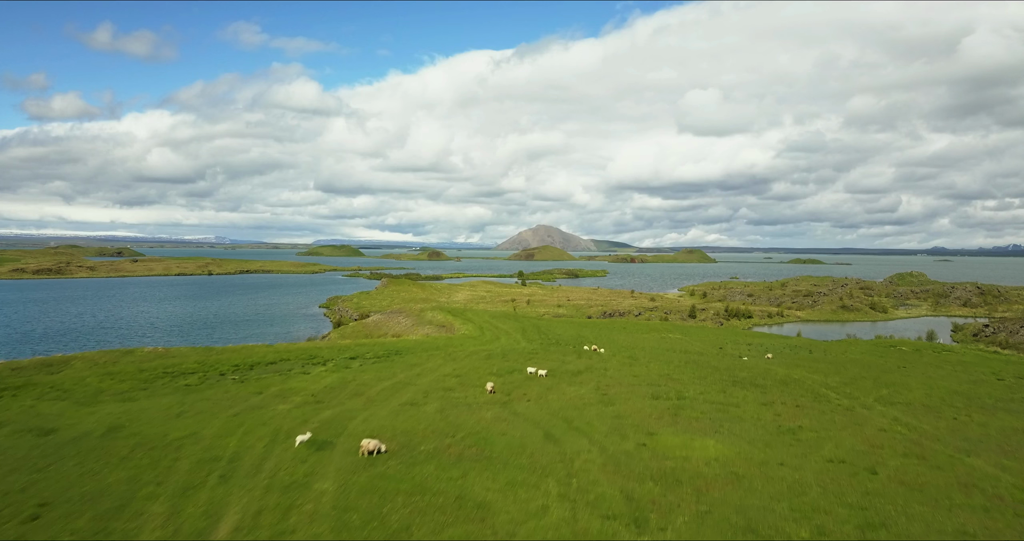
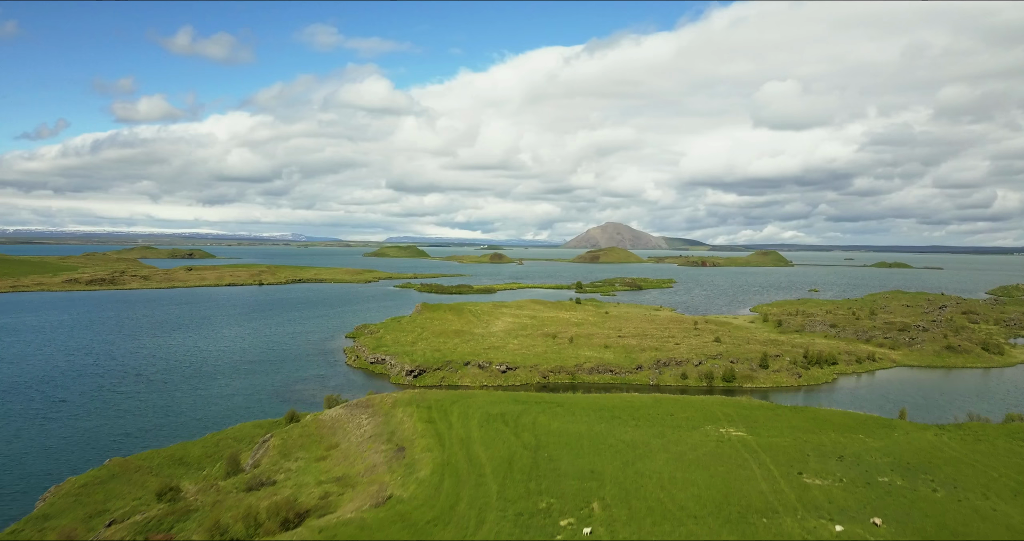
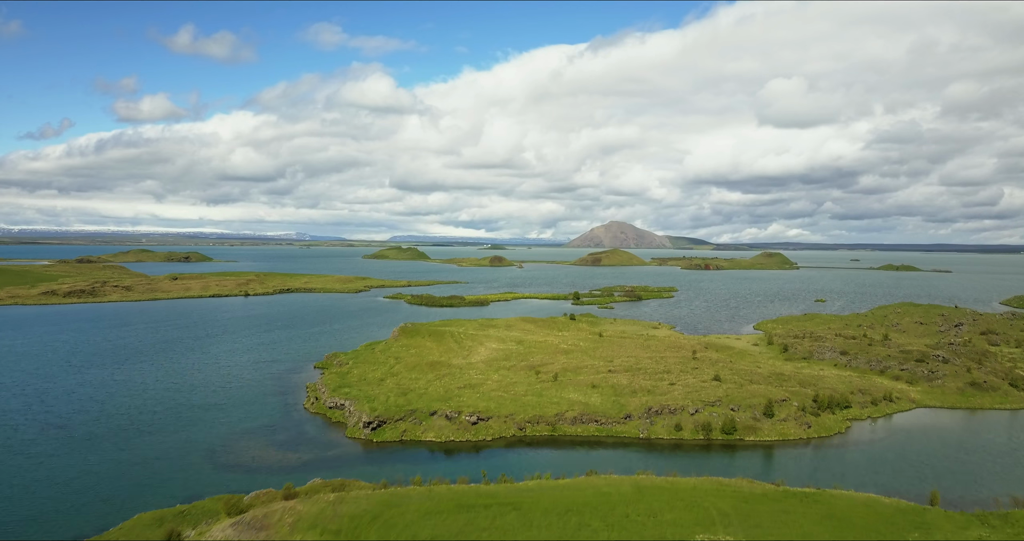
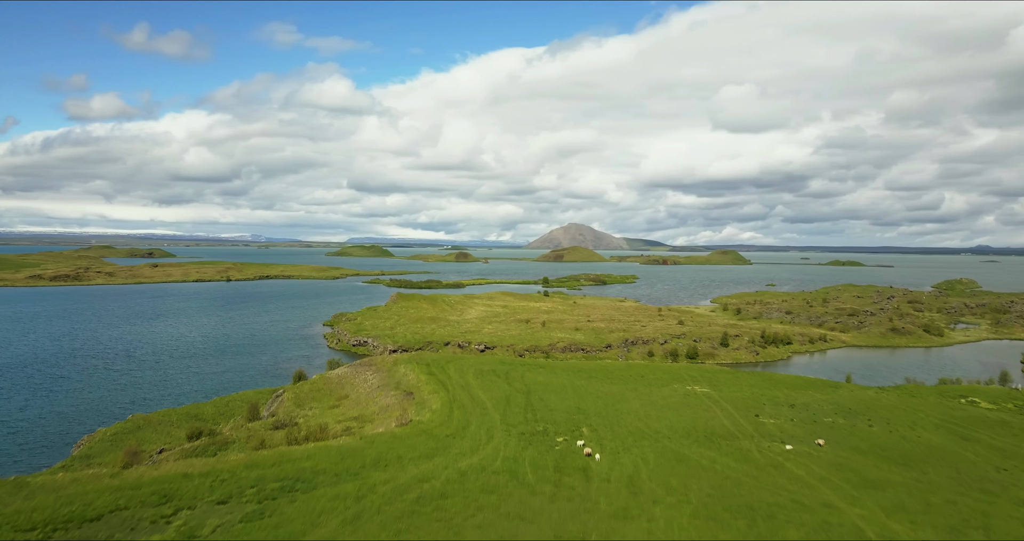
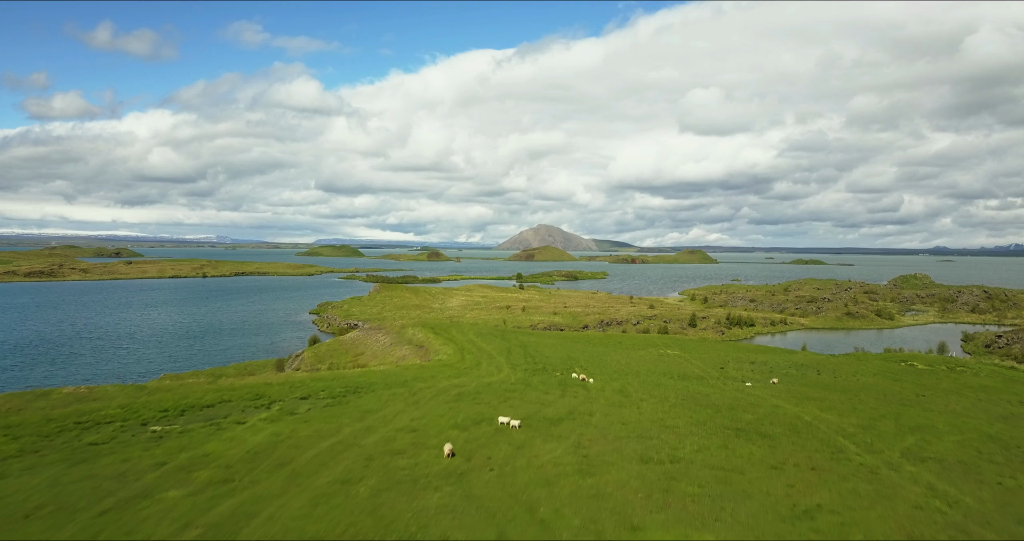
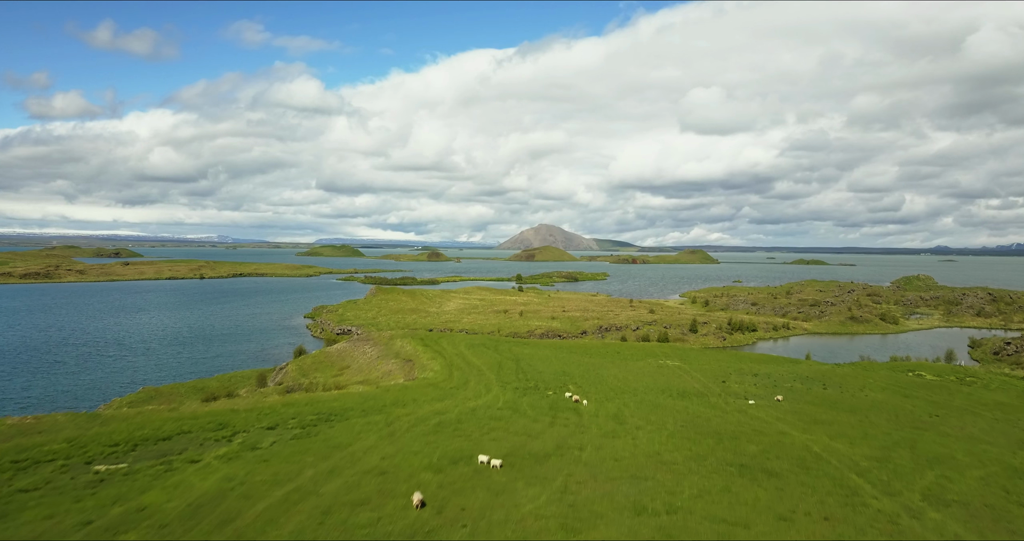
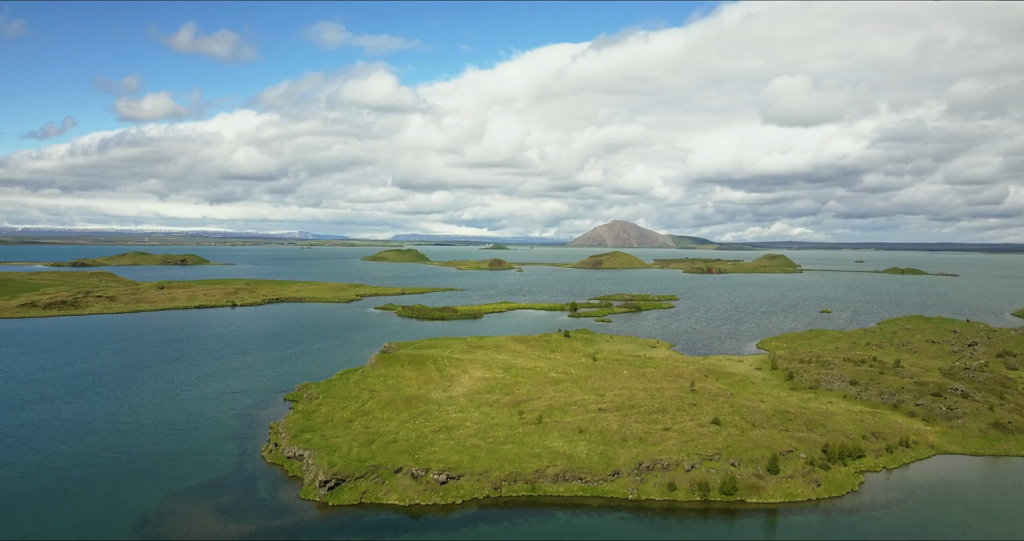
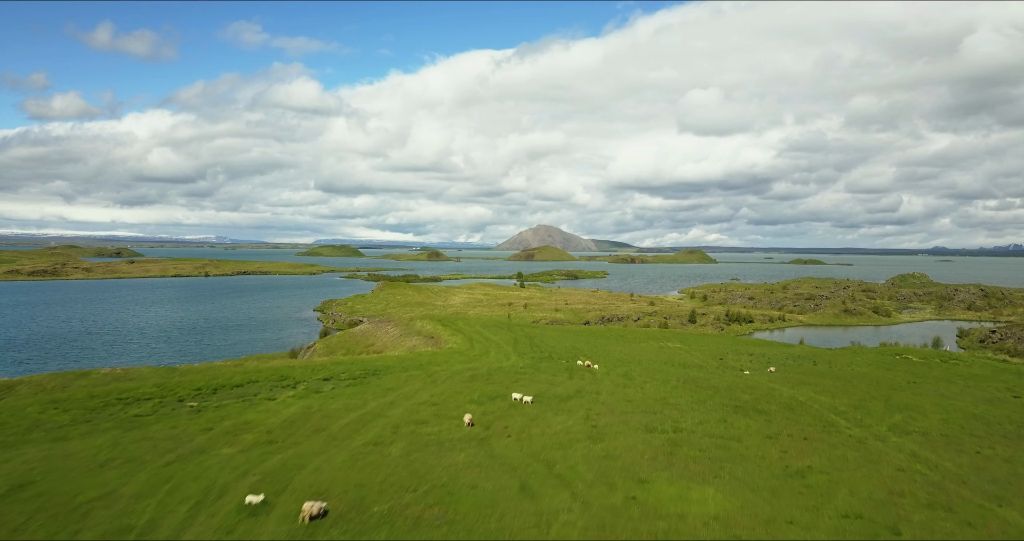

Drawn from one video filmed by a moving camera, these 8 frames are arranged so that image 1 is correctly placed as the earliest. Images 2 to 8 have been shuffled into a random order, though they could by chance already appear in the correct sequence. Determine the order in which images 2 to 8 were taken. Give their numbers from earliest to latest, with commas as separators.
8, 5, 6, 4, 2, 3, 7
